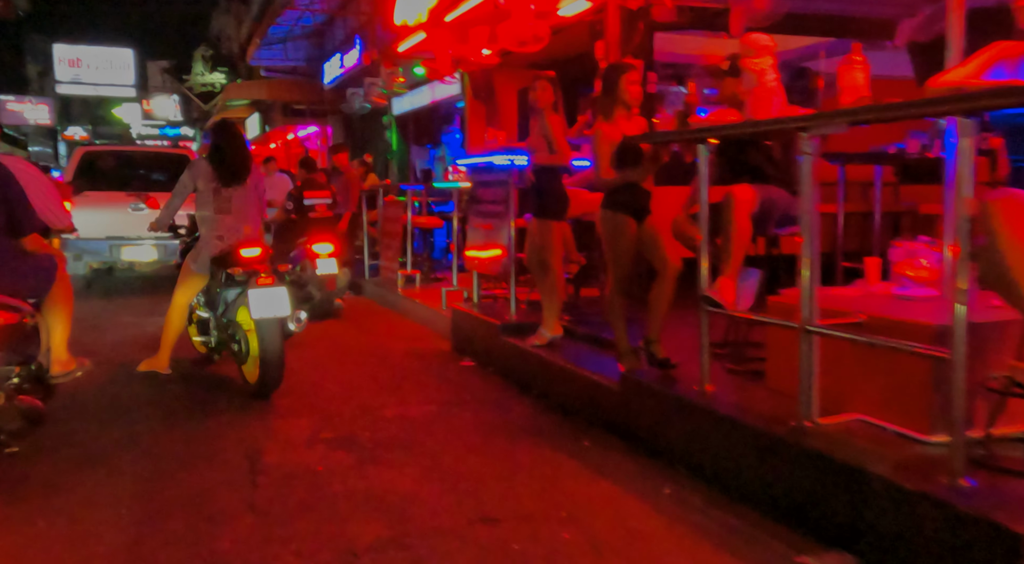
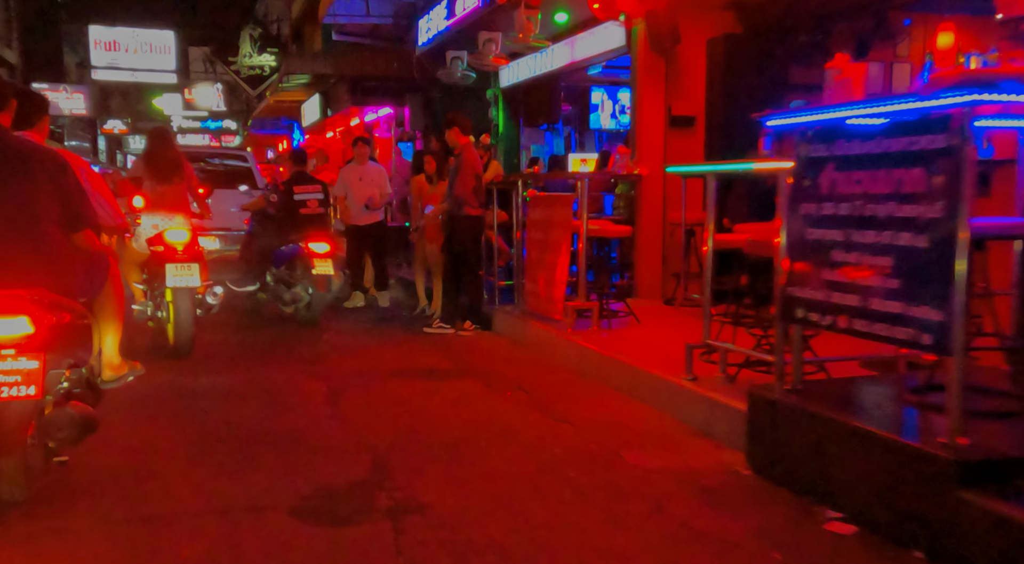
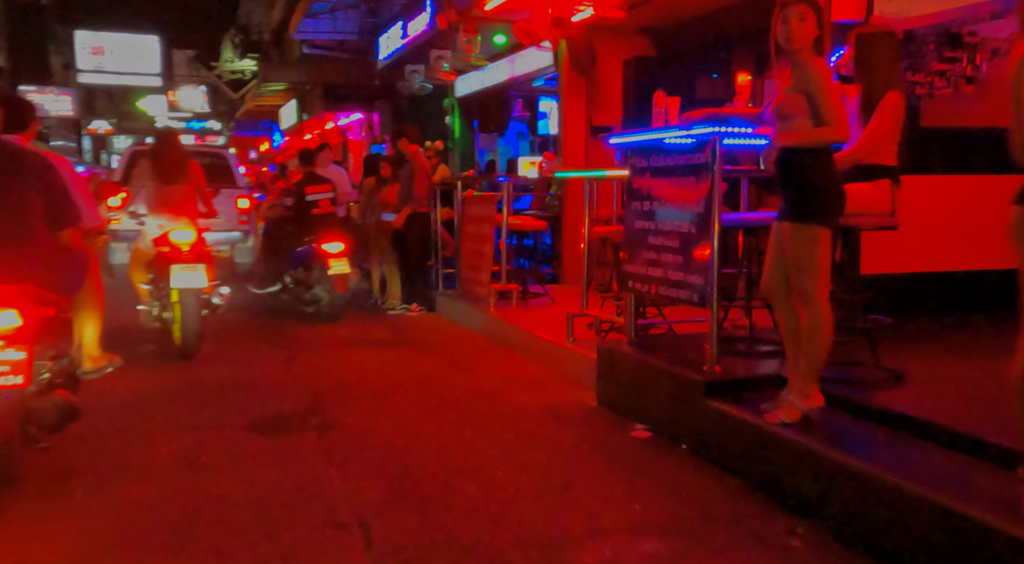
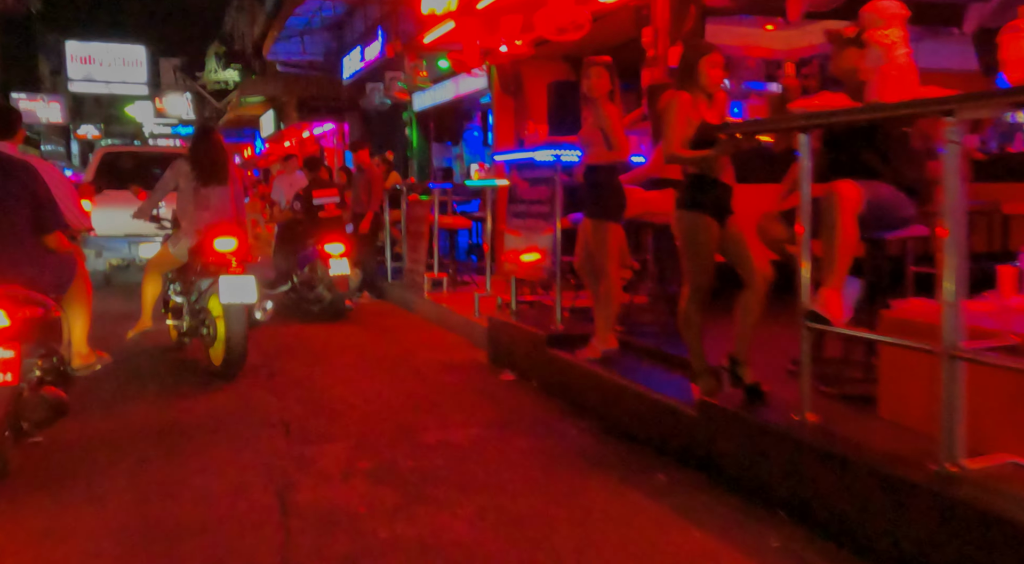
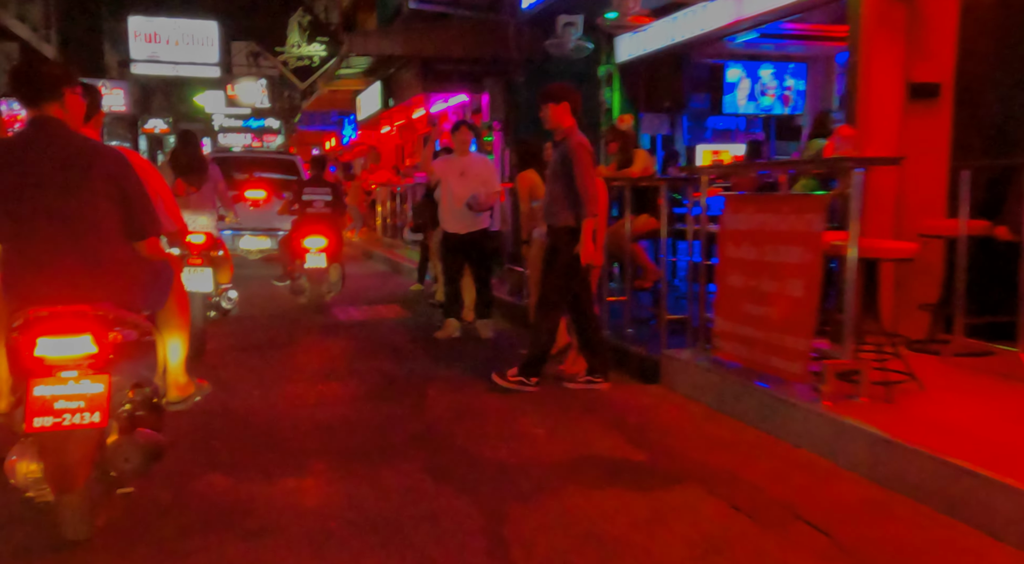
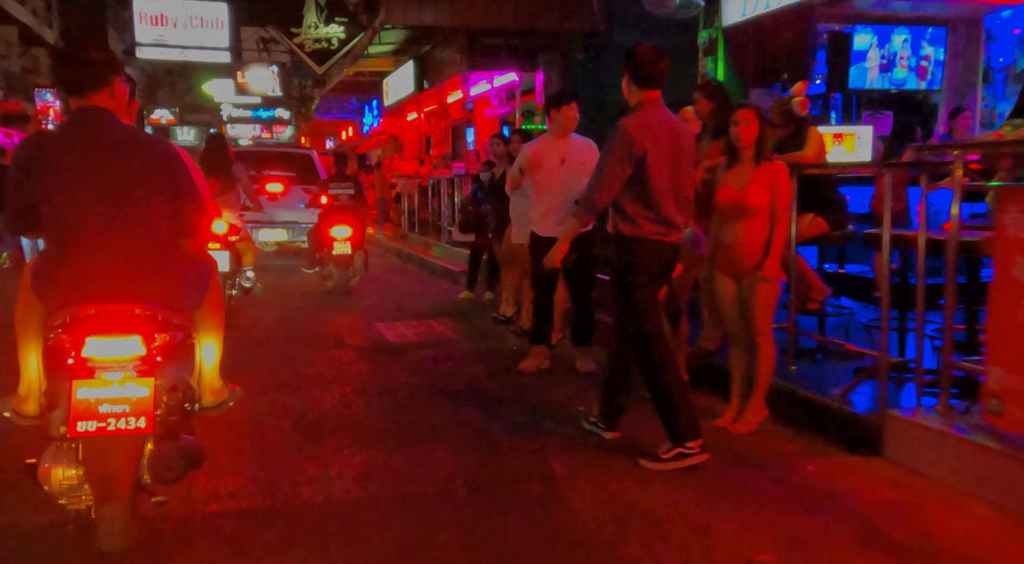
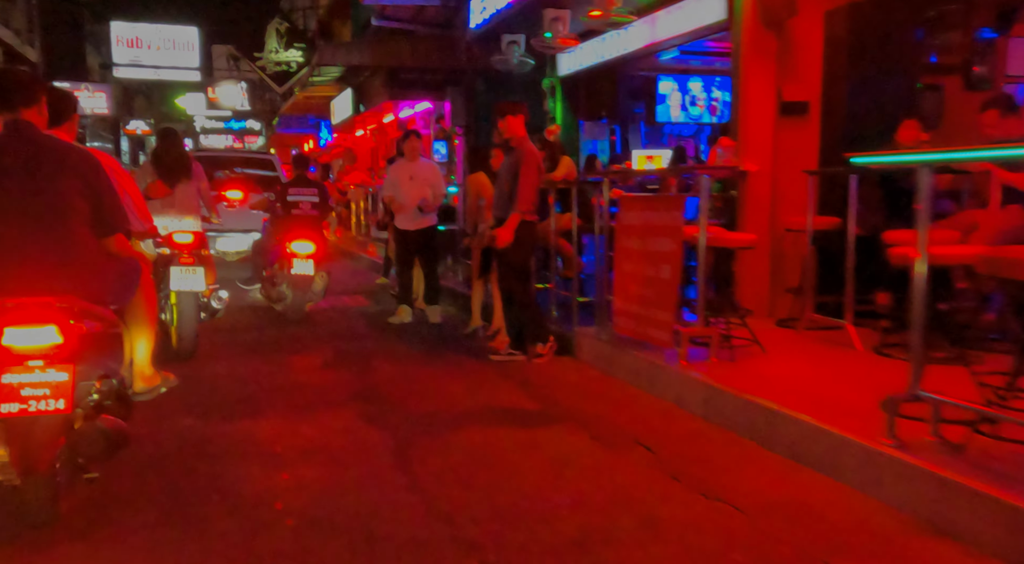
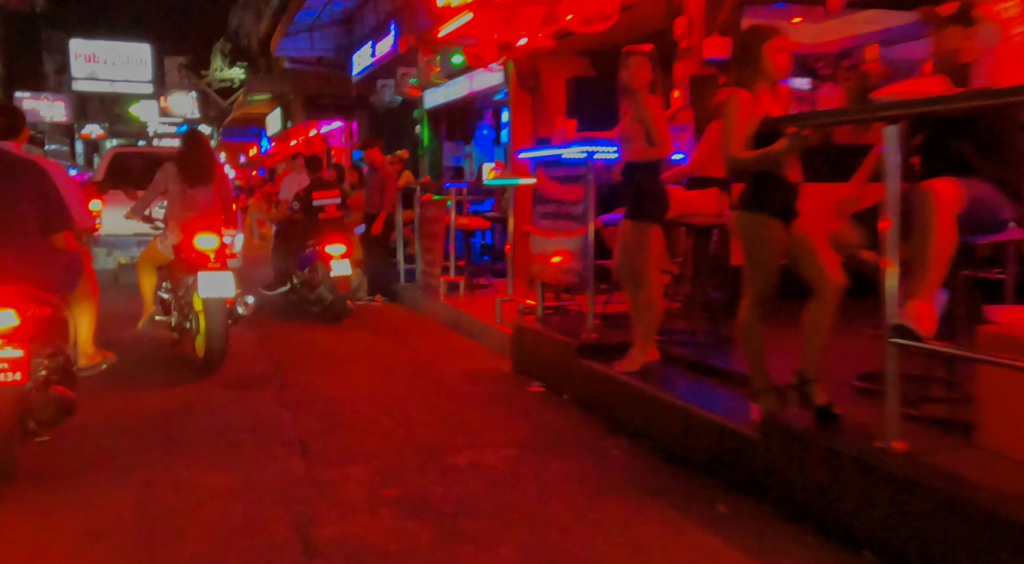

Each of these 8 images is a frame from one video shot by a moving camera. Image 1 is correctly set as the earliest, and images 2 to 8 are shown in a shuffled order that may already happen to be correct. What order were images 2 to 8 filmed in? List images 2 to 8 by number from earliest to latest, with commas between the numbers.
4, 8, 3, 2, 7, 5, 6
